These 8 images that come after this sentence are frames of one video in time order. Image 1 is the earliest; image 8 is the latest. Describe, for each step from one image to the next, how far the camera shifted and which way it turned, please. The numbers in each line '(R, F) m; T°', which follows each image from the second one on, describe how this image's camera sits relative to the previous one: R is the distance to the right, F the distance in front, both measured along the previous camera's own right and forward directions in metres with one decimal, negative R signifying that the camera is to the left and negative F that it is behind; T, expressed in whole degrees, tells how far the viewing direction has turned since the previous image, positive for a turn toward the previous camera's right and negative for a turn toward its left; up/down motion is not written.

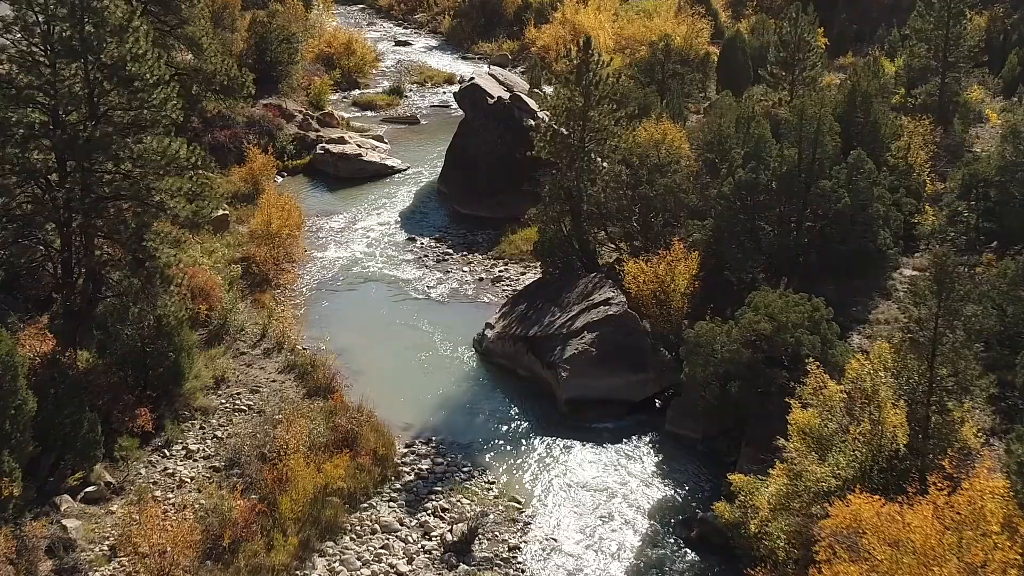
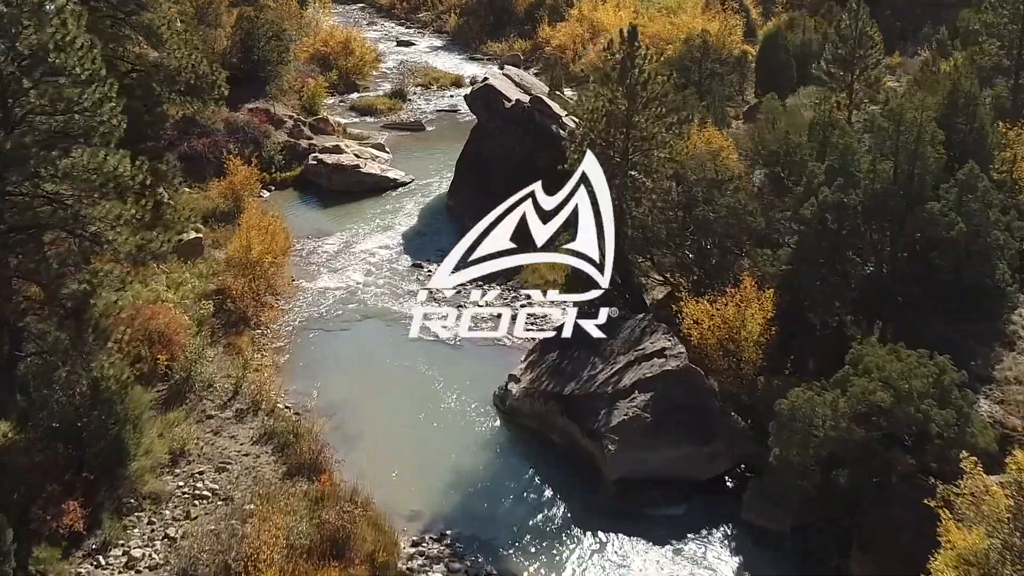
(-0.3, +3.3) m; 0°
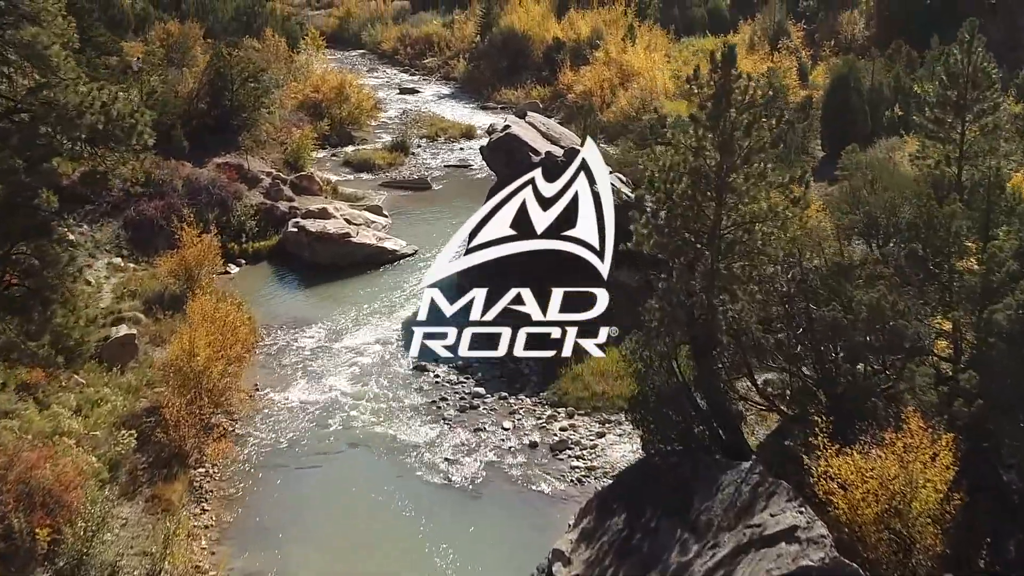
(-0.3, +4.6) m; 0°
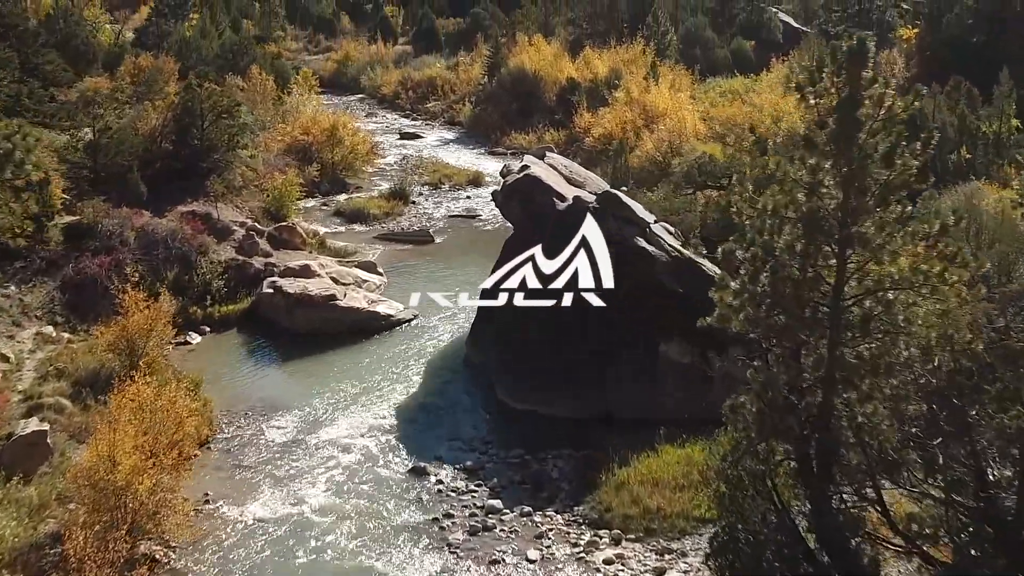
(-0.2, +3.2) m; 0°
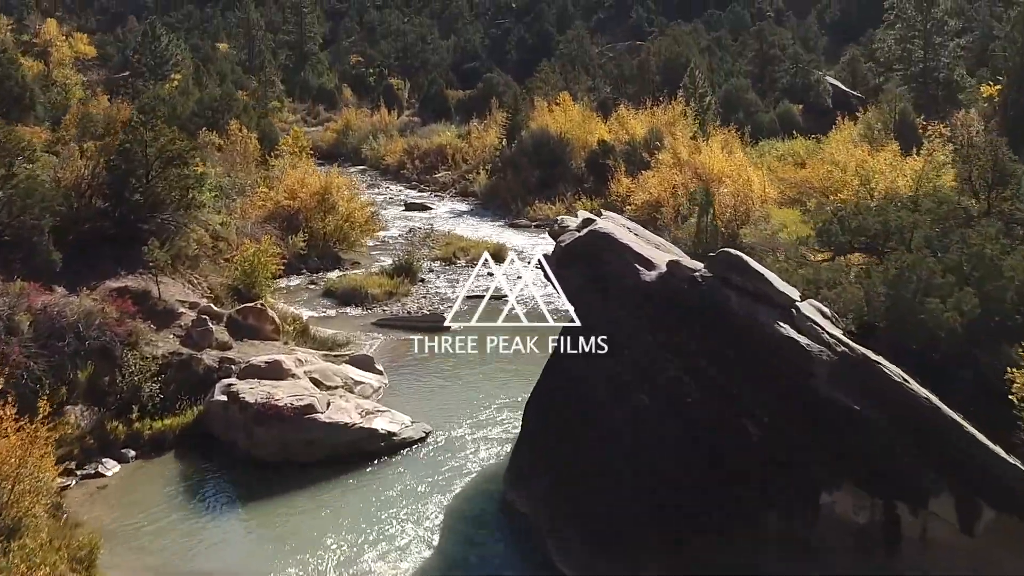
(-0.4, +4.8) m; 0°
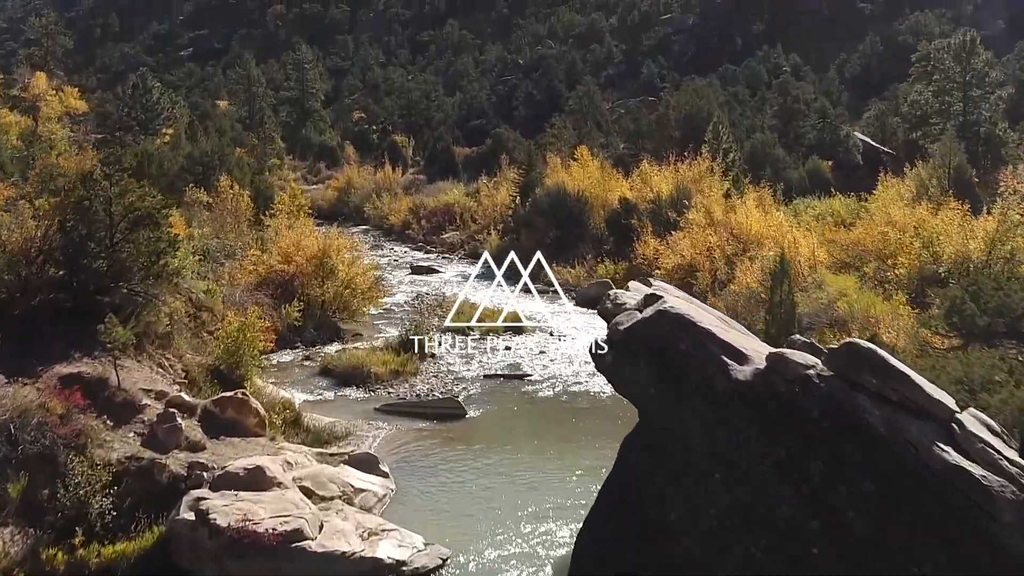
(-0.2, +2.3) m; 0°
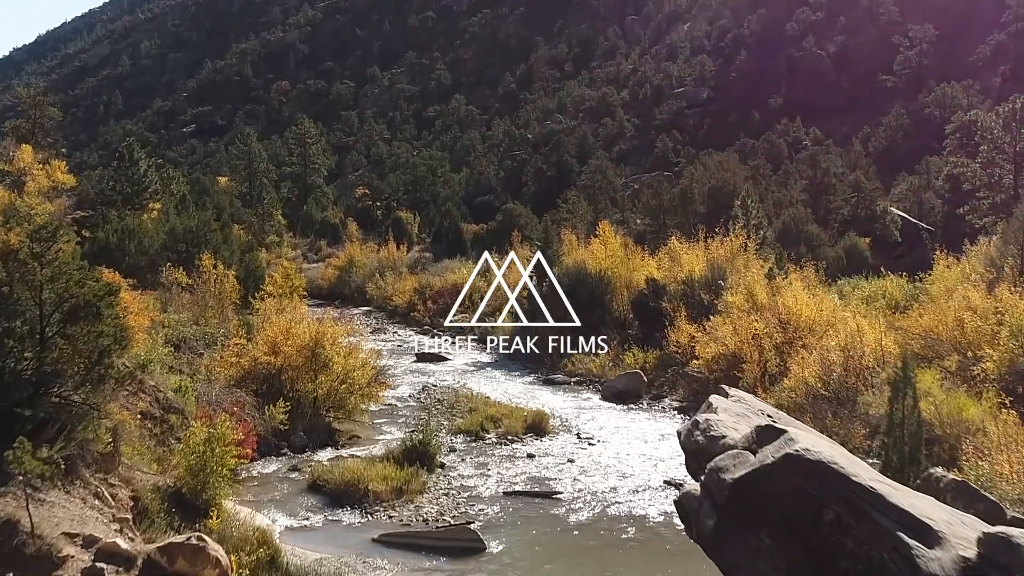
(-0.2, +2.6) m; 0°
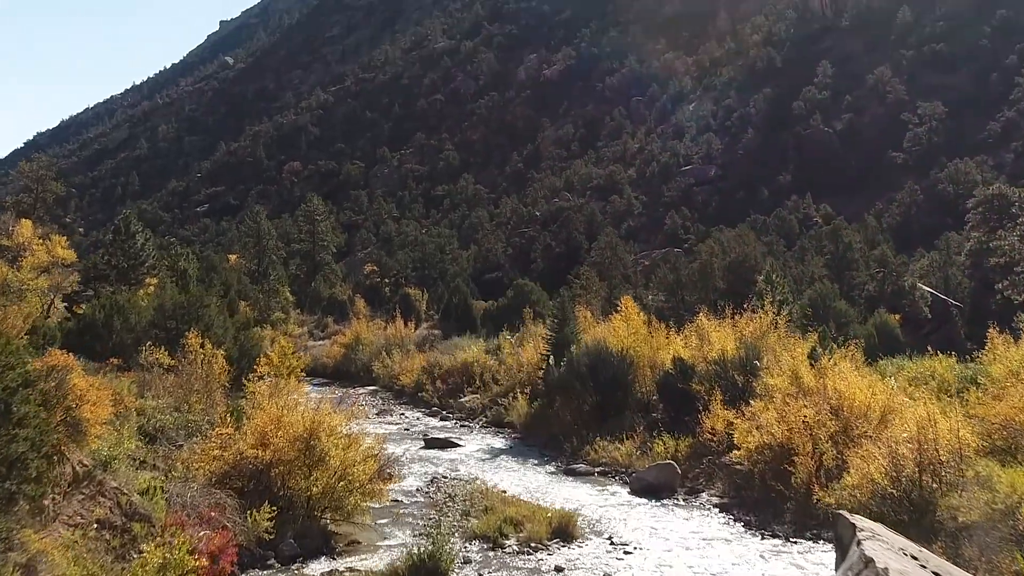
(-0.2, +2.2) m; 0°
